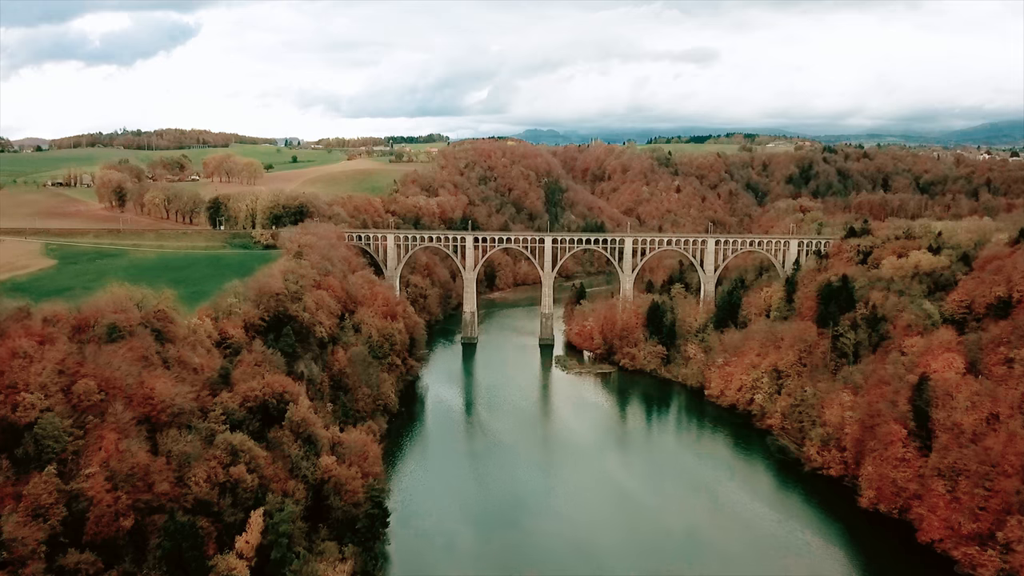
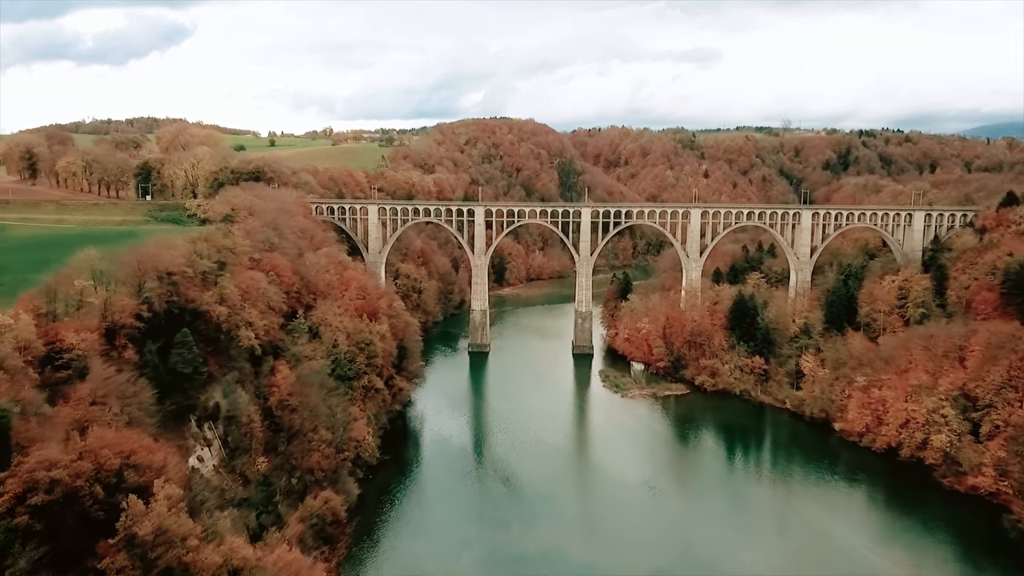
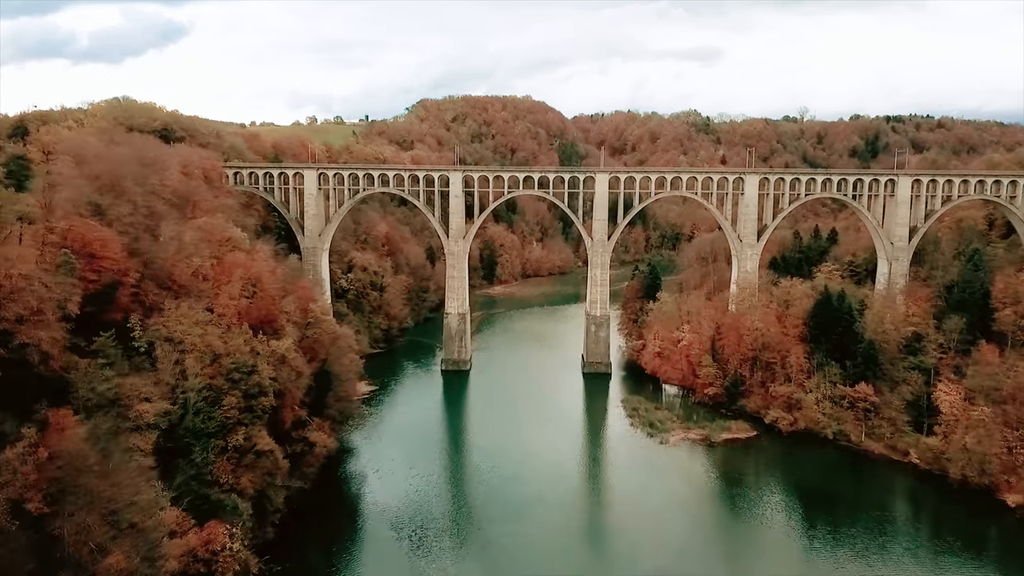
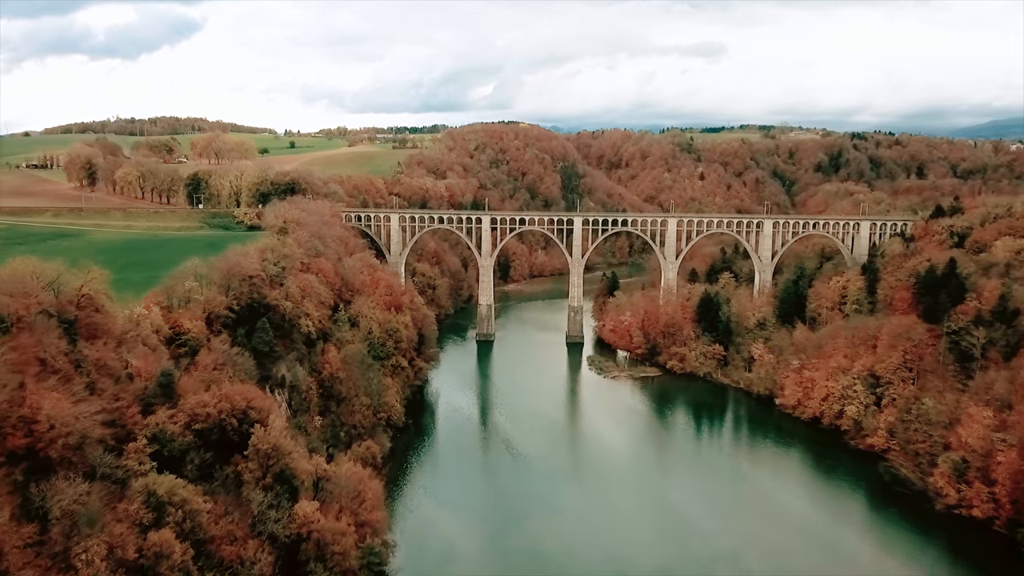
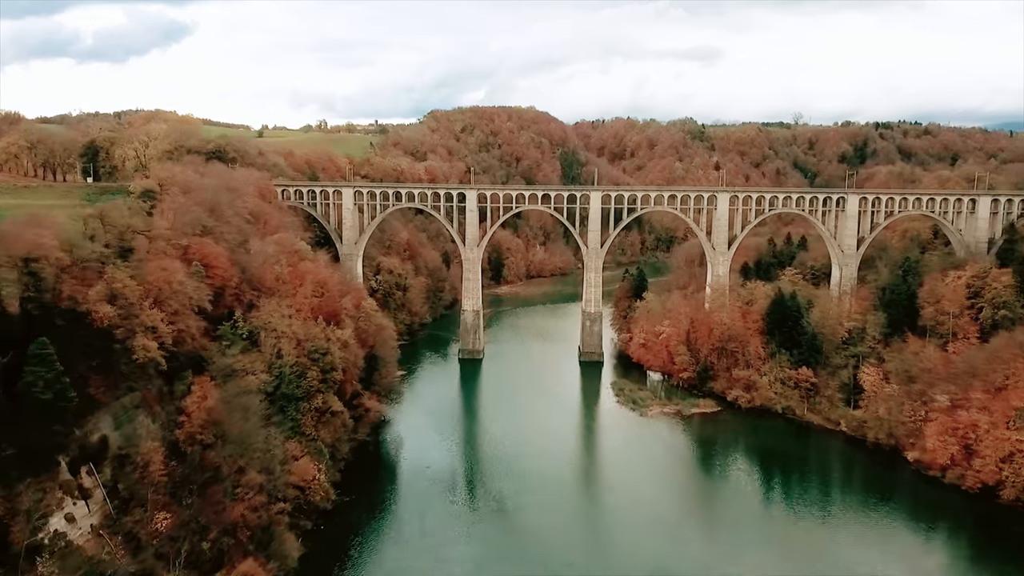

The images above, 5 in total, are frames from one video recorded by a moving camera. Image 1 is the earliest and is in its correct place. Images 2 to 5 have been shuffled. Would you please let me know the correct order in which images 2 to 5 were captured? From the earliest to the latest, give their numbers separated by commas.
4, 2, 5, 3
